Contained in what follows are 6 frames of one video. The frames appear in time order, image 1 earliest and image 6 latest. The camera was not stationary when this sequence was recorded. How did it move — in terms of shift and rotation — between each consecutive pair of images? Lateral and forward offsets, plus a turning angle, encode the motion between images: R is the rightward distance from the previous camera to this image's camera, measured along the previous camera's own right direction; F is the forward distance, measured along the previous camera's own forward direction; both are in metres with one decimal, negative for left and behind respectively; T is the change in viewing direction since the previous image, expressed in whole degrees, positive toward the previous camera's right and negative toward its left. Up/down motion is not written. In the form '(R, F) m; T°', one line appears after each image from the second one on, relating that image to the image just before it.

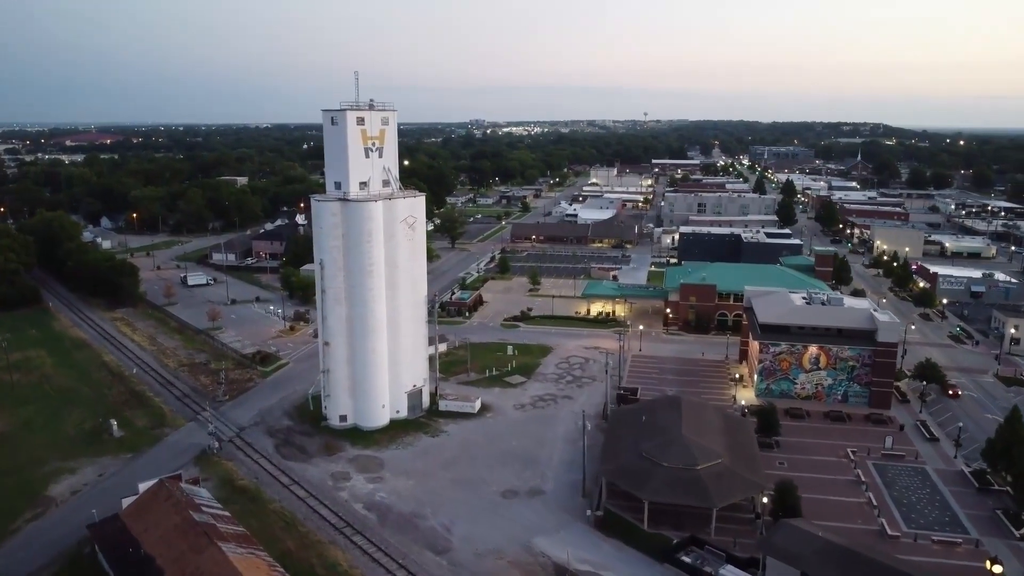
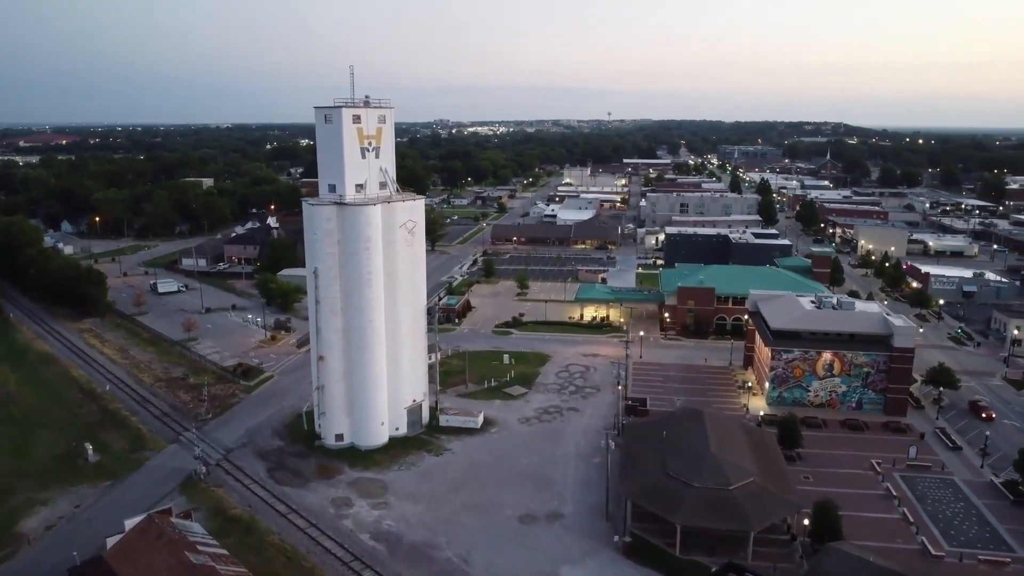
(-1.6, +1.9) m; +3°
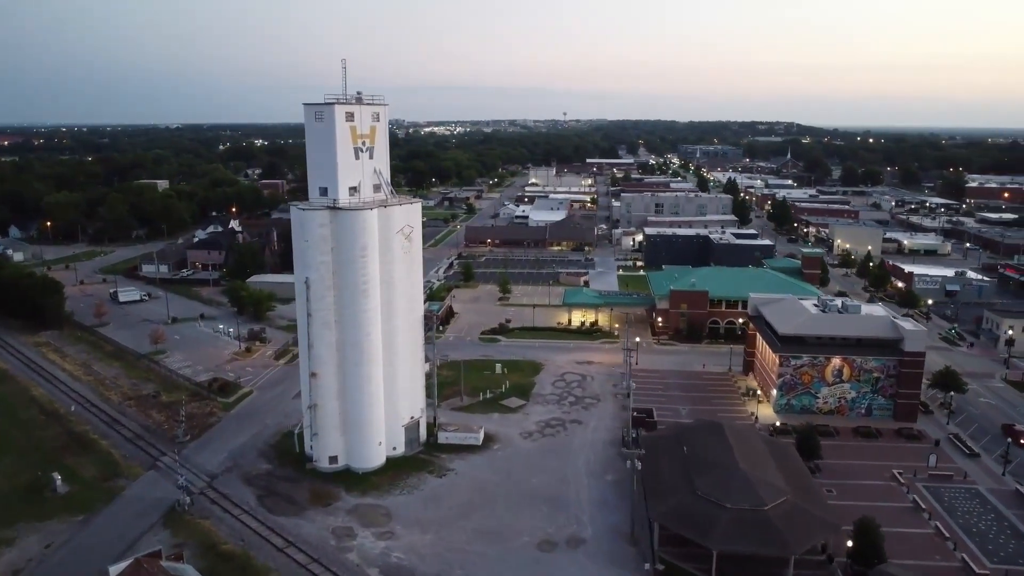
(-1.8, +1.9) m; +3°
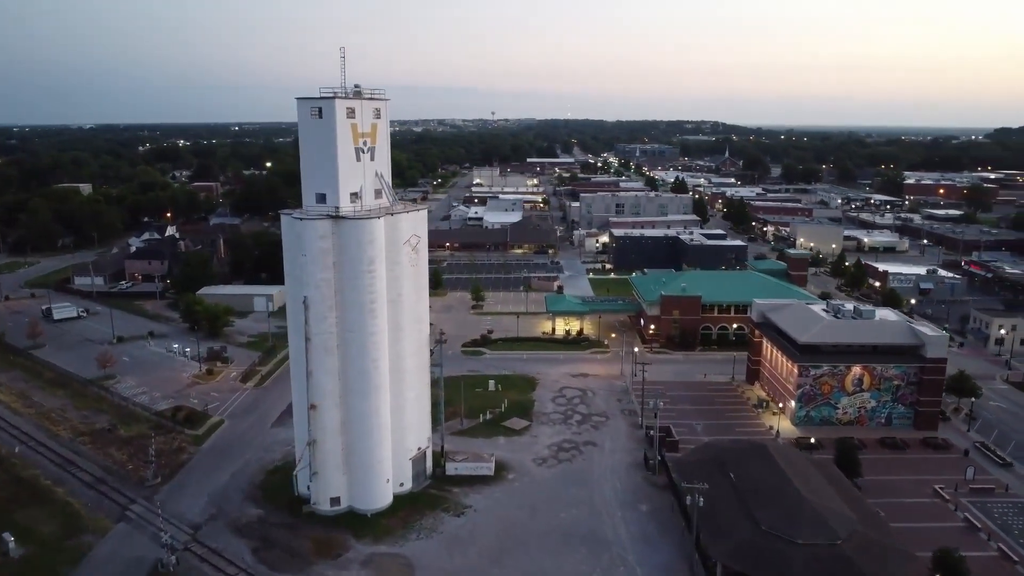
(-2.9, +3.0) m; +5°
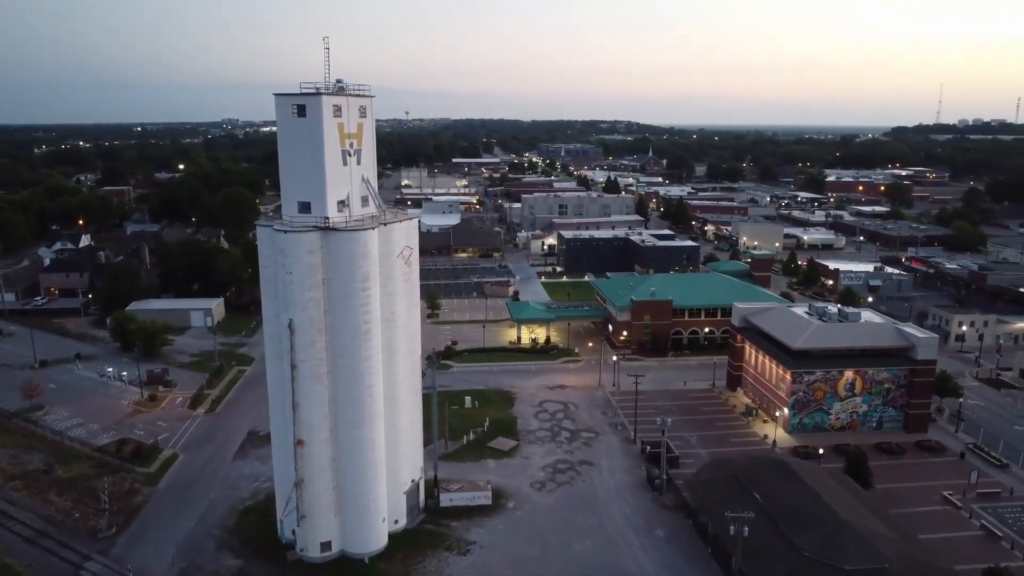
(-2.5, +2.3) m; +6°
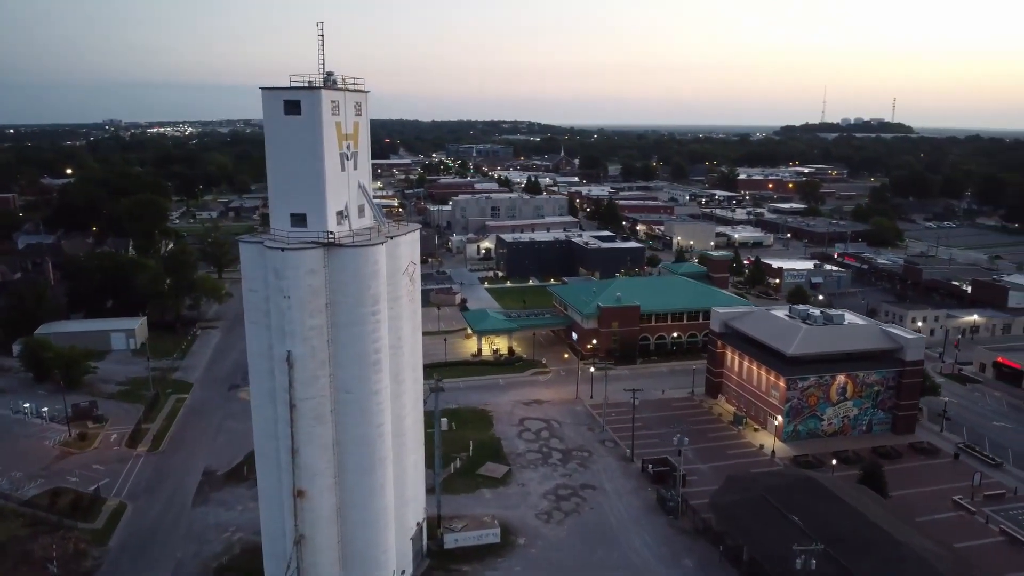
(-3.0, +2.5) m; +7°
